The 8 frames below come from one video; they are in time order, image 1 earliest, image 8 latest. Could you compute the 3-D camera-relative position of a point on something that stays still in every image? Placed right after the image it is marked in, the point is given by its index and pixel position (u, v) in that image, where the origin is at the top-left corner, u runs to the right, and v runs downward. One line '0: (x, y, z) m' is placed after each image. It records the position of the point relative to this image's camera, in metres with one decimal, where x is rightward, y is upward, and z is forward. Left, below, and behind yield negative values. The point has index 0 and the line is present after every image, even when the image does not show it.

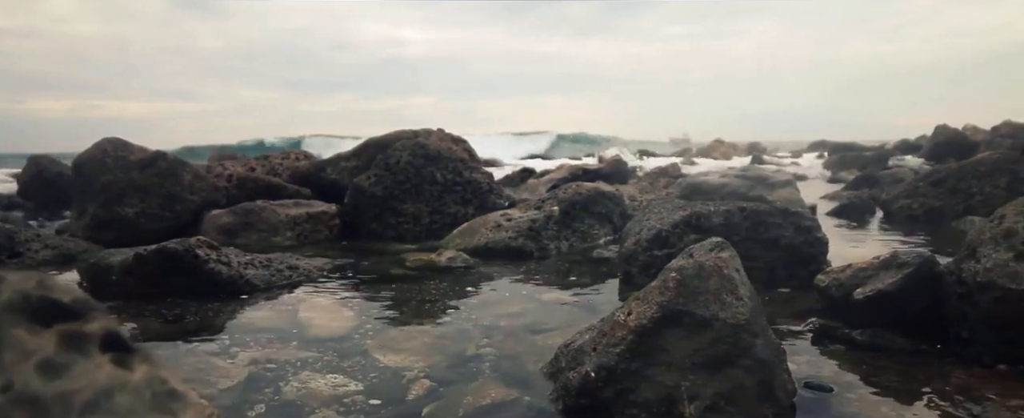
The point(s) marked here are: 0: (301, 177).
0: (-4.6, +0.7, +13.9) m
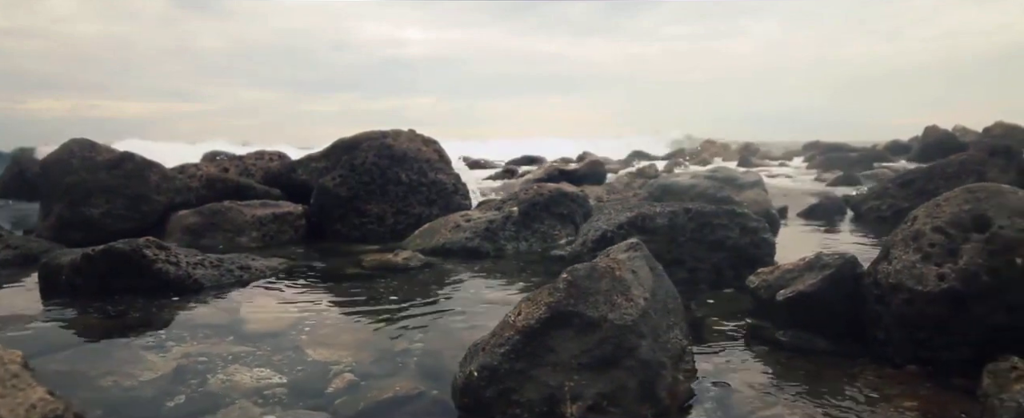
0: (-5.3, +0.7, +14.0) m
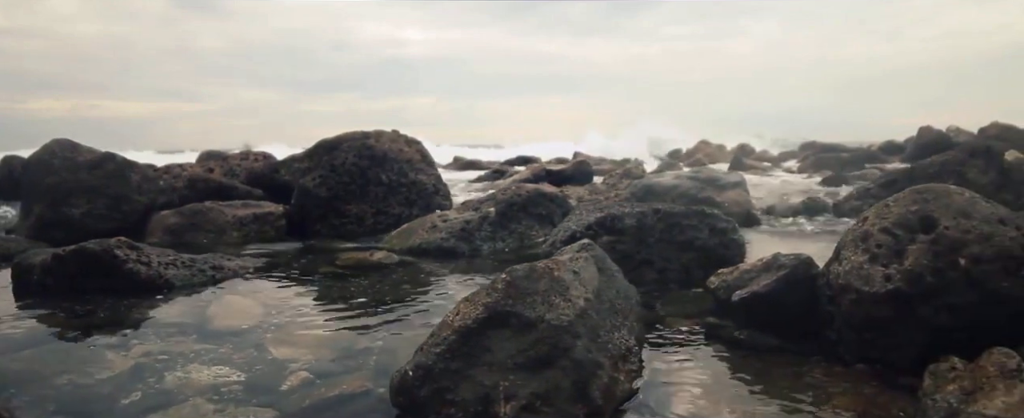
0: (-5.7, +0.7, +14.1) m
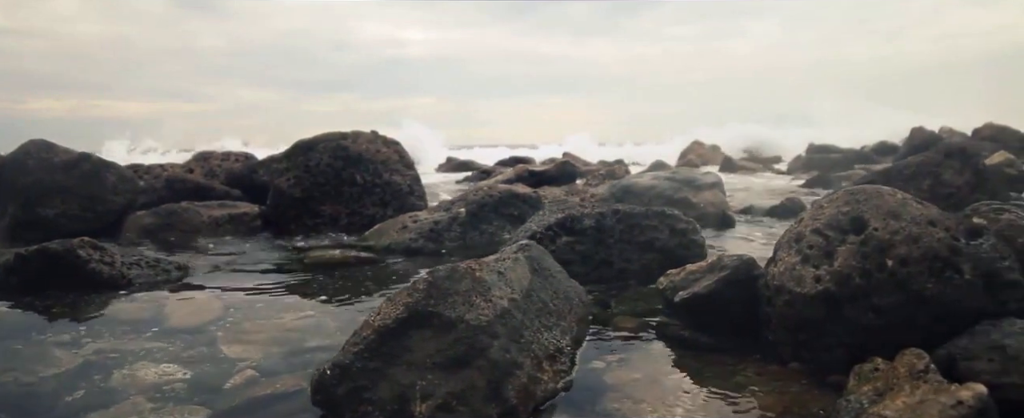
0: (-6.2, +0.7, +14.1) m
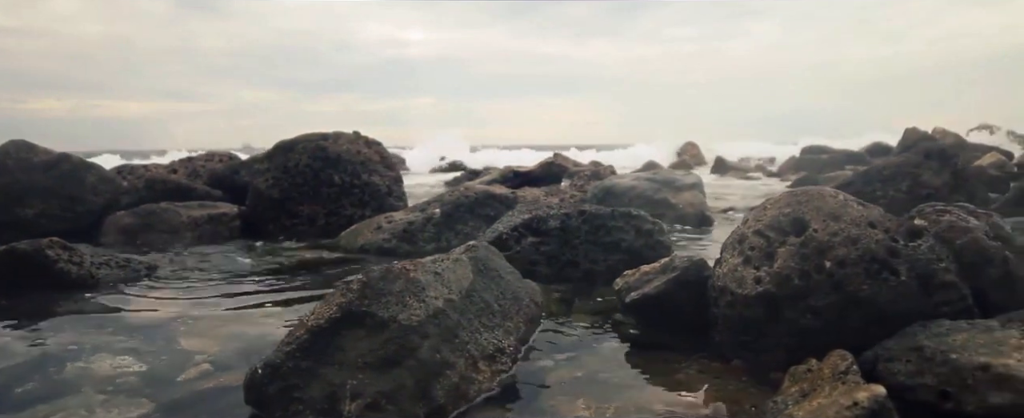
0: (-6.6, +0.7, +14.2) m
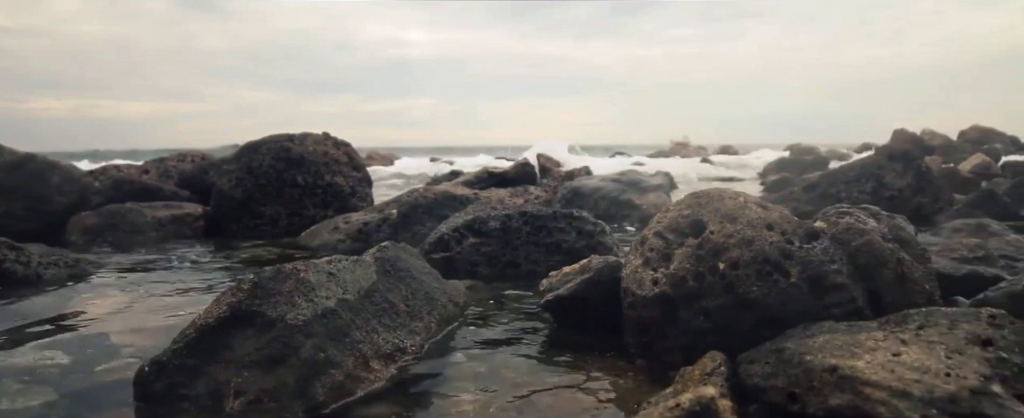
0: (-7.3, +0.7, +14.3) m
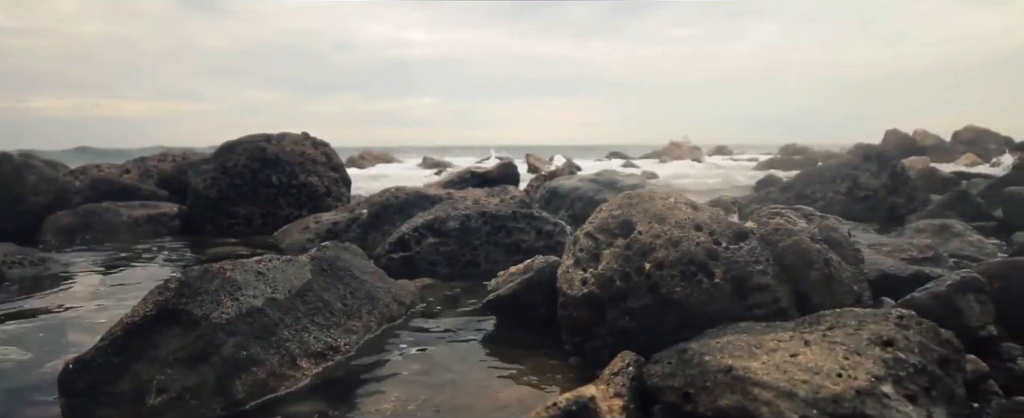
0: (-7.8, +0.7, +14.4) m
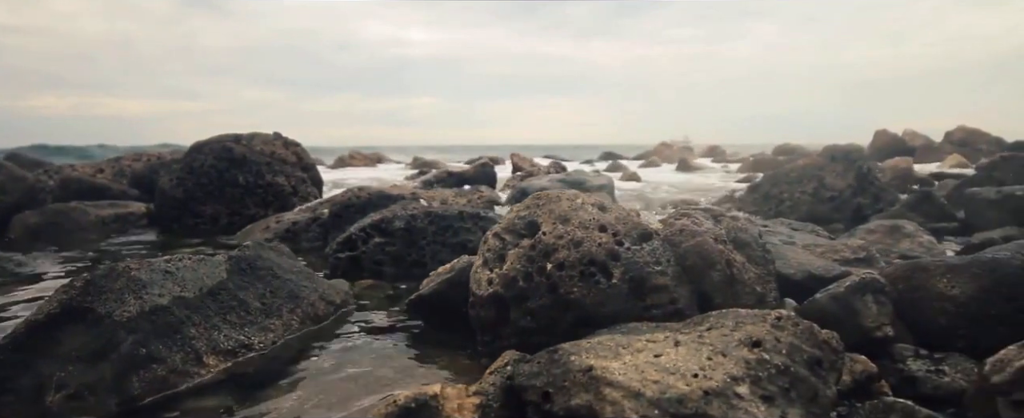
0: (-8.5, +0.7, +14.5) m
